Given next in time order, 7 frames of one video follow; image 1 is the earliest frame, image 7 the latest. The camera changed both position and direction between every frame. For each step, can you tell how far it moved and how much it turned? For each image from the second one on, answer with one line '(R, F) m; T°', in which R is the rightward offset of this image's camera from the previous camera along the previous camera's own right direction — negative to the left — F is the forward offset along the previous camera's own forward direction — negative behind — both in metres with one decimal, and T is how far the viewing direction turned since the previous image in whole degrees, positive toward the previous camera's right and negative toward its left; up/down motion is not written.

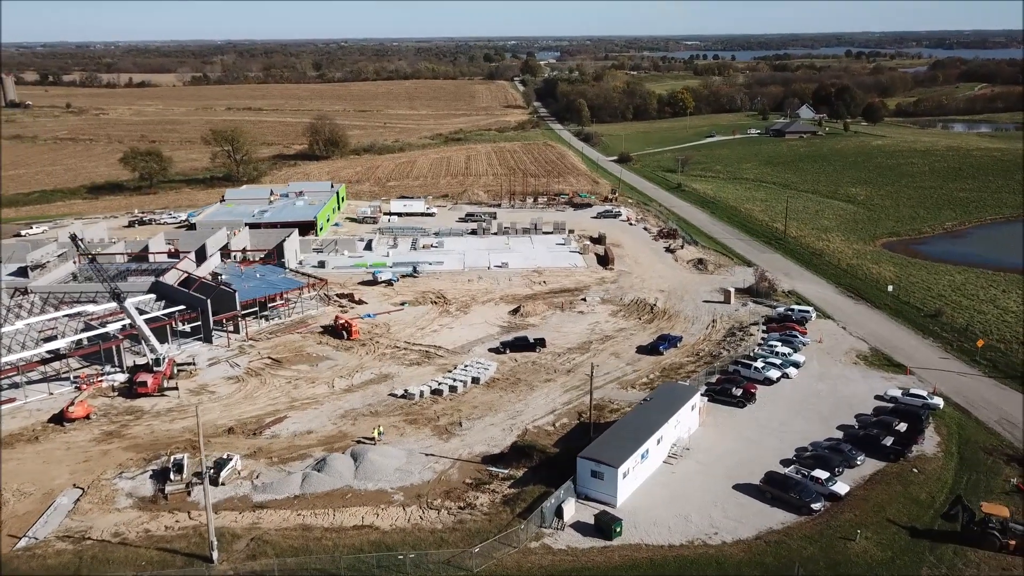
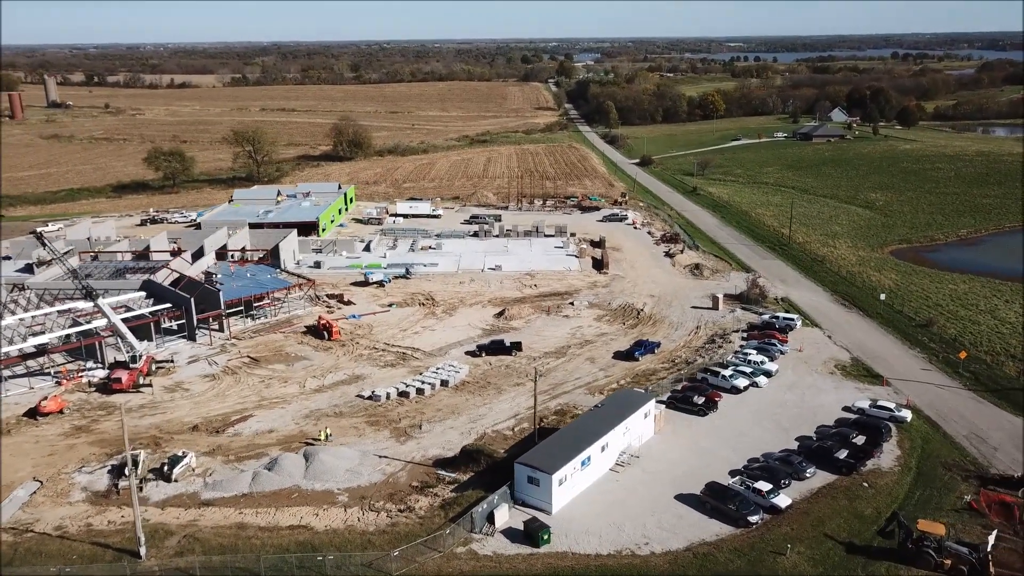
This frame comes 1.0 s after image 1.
(+1.7, +0.1) m; -3°
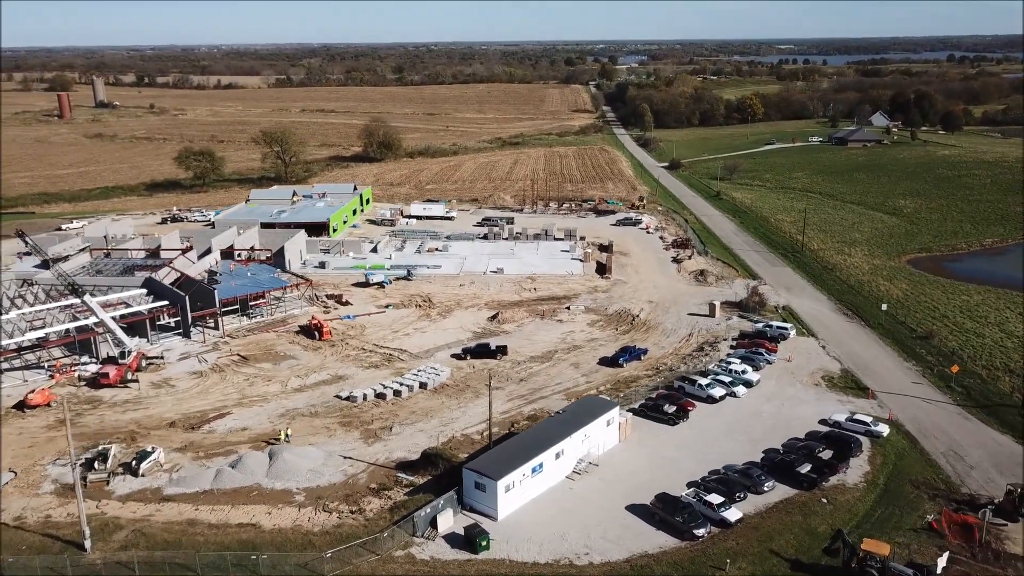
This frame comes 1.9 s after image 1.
(+1.6, +0.1) m; -3°
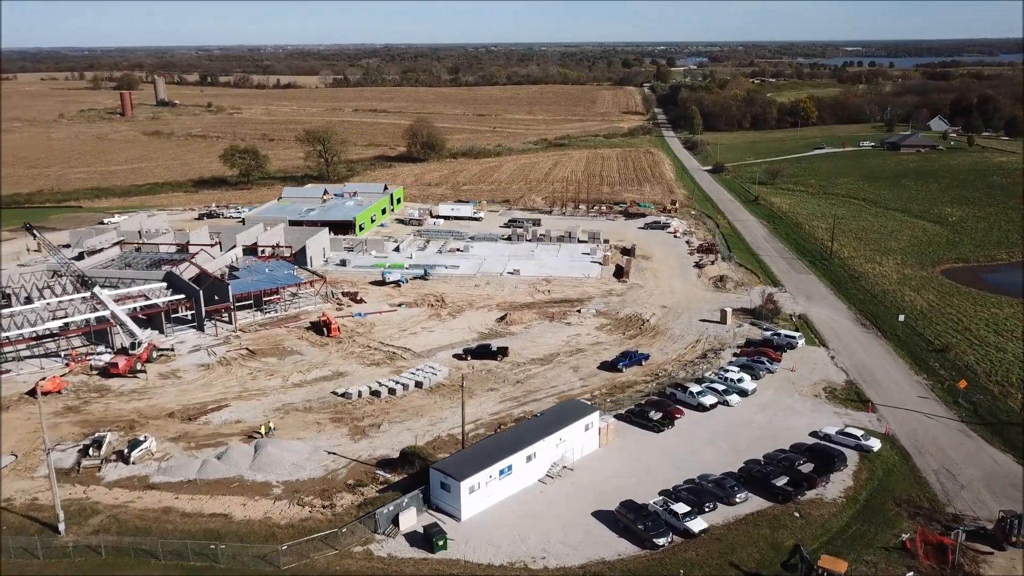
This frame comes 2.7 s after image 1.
(+1.5, 0.0) m; -4°
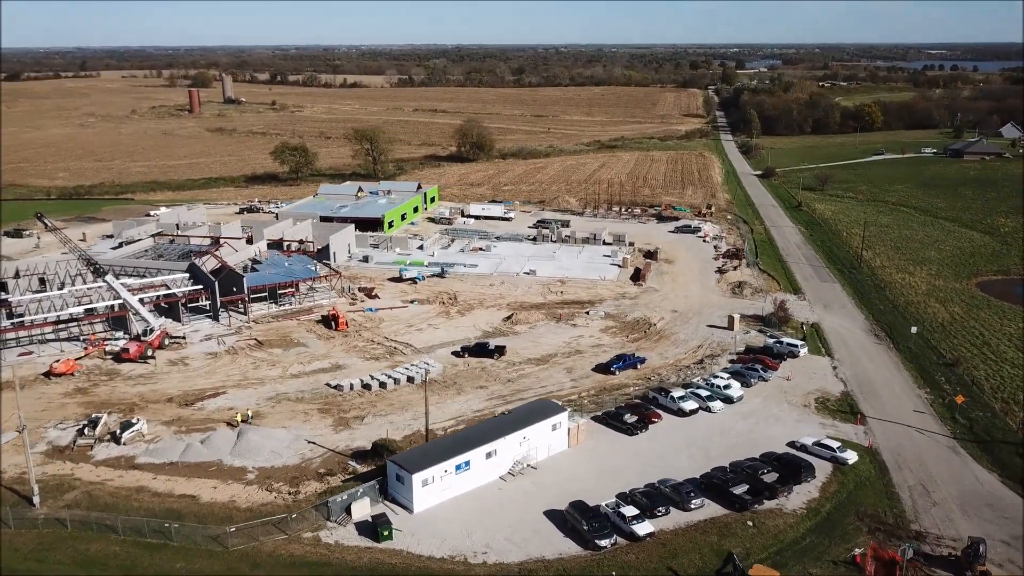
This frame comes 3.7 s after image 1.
(+1.9, -0.1) m; -5°
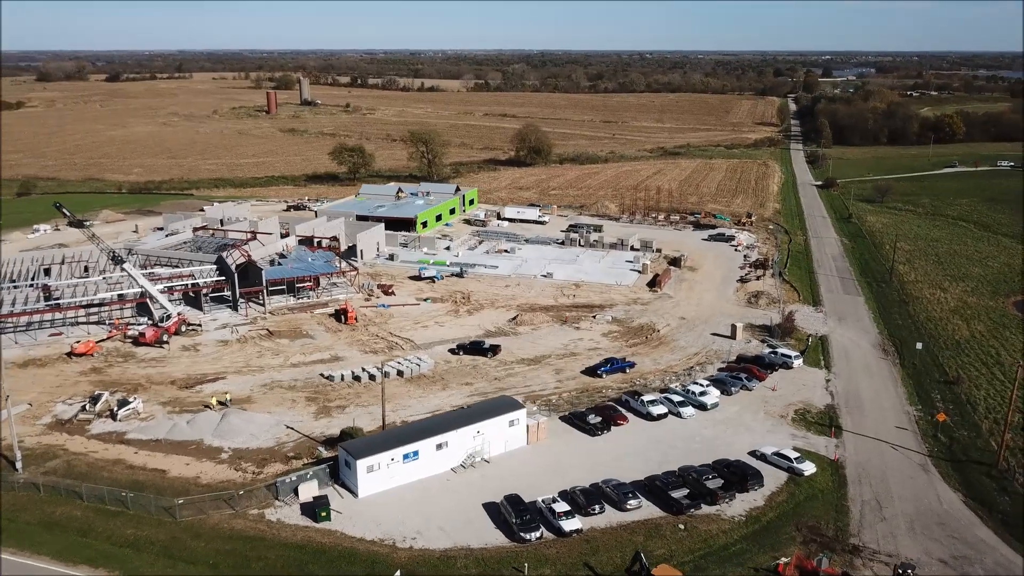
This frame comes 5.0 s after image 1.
(+2.4, -0.3) m; -5°
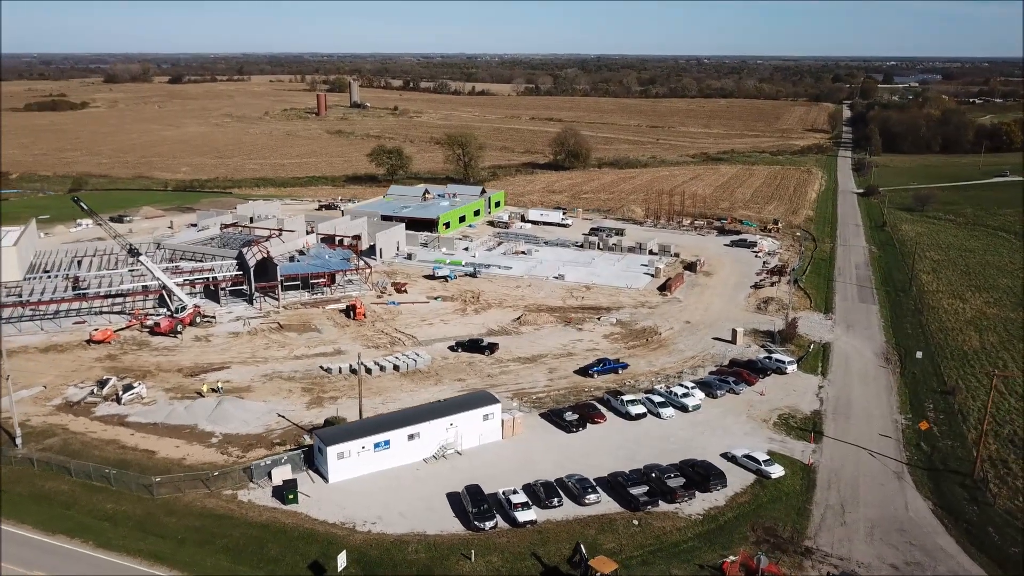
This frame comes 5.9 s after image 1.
(+1.6, -0.4) m; -4°
